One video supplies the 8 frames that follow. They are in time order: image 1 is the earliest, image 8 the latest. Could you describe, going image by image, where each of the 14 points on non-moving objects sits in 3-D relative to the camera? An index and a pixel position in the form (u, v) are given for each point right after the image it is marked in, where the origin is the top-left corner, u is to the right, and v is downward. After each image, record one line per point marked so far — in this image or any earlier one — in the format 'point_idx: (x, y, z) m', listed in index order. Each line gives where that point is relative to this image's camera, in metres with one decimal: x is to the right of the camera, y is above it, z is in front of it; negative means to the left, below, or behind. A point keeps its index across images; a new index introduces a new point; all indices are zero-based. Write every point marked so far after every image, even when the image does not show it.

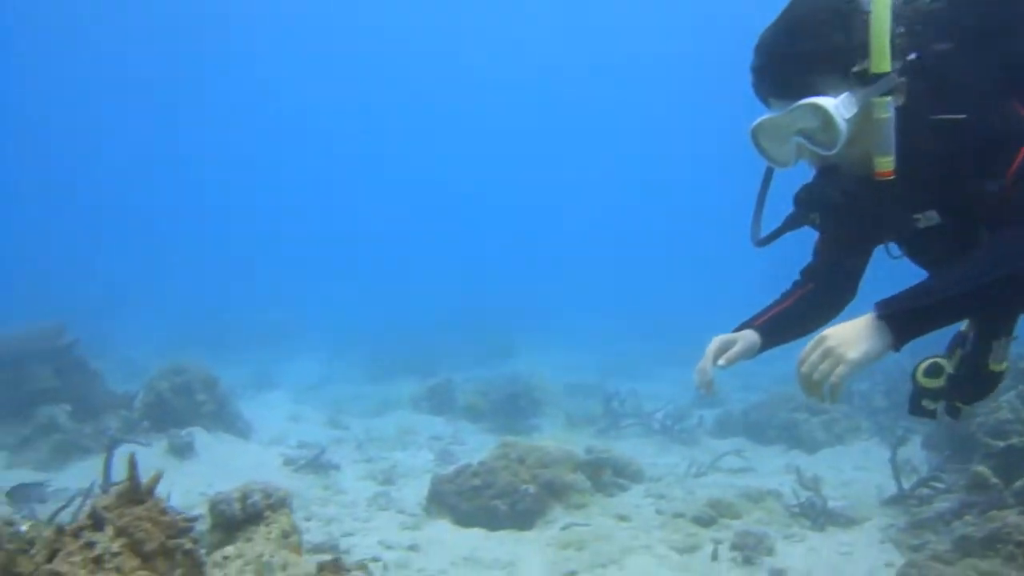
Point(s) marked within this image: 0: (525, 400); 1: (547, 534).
0: (+0.3, -2.0, +19.6) m
1: (+0.4, -2.5, +11.0) m
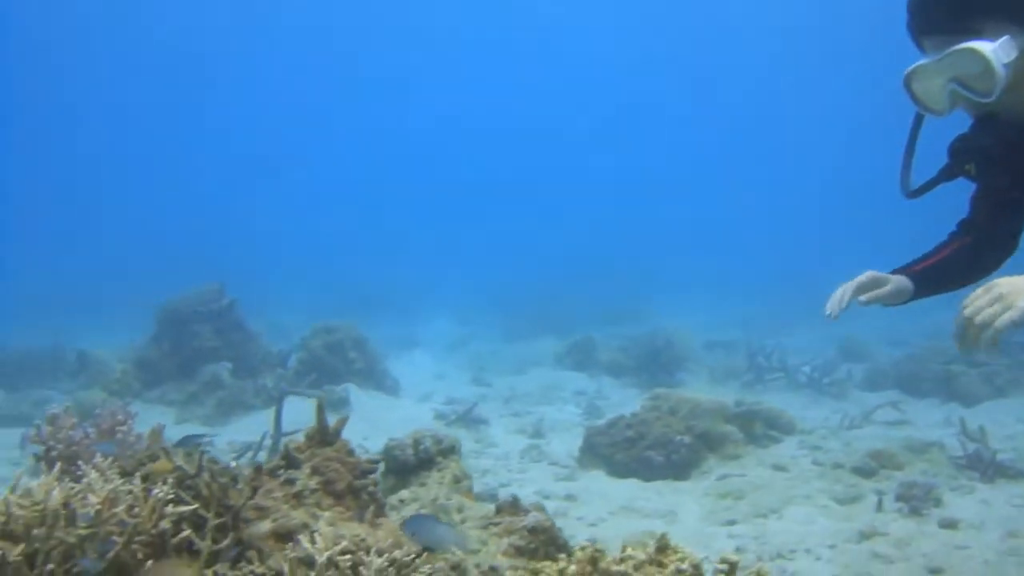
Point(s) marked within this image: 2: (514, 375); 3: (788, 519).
0: (+2.8, -1.2, +19.5) m
1: (+1.9, -2.0, +11.0) m
2: (0.0, -1.5, +19.3) m
3: (+2.5, -2.1, +9.7) m
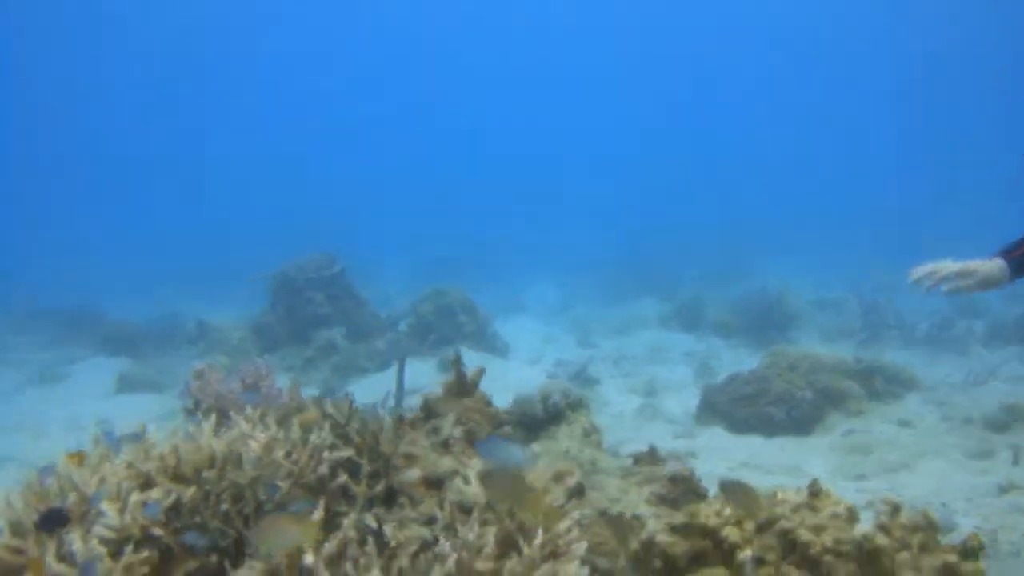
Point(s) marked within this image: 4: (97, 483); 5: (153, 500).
0: (+4.7, -0.4, +19.2) m
1: (+3.1, -1.5, +10.8) m
2: (+1.9, -0.9, +19.2) m
3: (+3.6, -1.6, +9.5) m
4: (-1.7, -0.8, +4.5) m
5: (-1.4, -0.8, +4.3) m
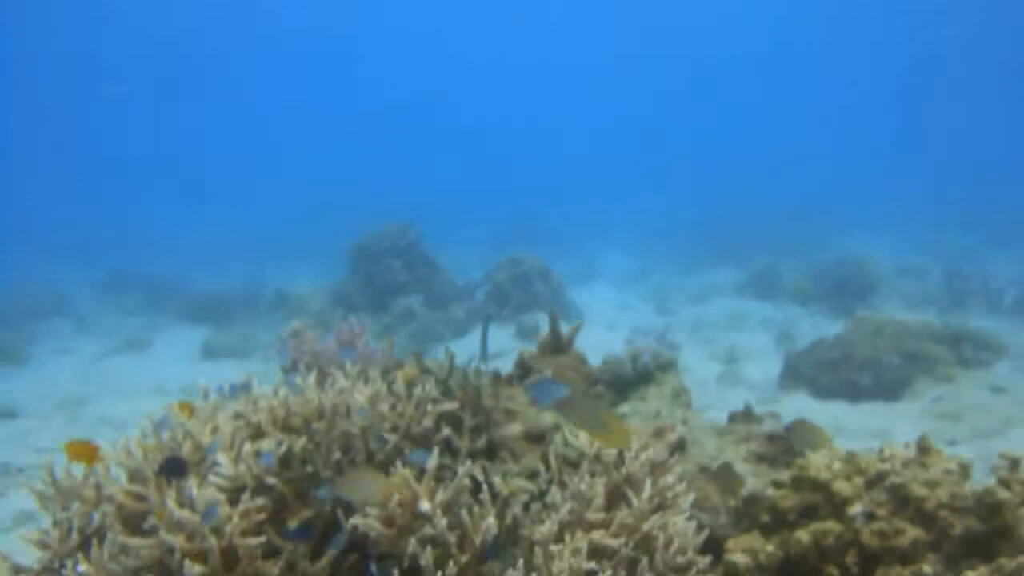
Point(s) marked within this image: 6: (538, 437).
0: (+6.0, +0.1, +18.9) m
1: (+3.9, -1.1, +10.6) m
2: (+3.2, -0.3, +19.0) m
3: (+4.3, -1.3, +9.3) m
4: (-1.3, -0.6, +4.6) m
5: (-1.0, -0.6, +4.3) m
6: (+0.1, -0.7, +5.1) m
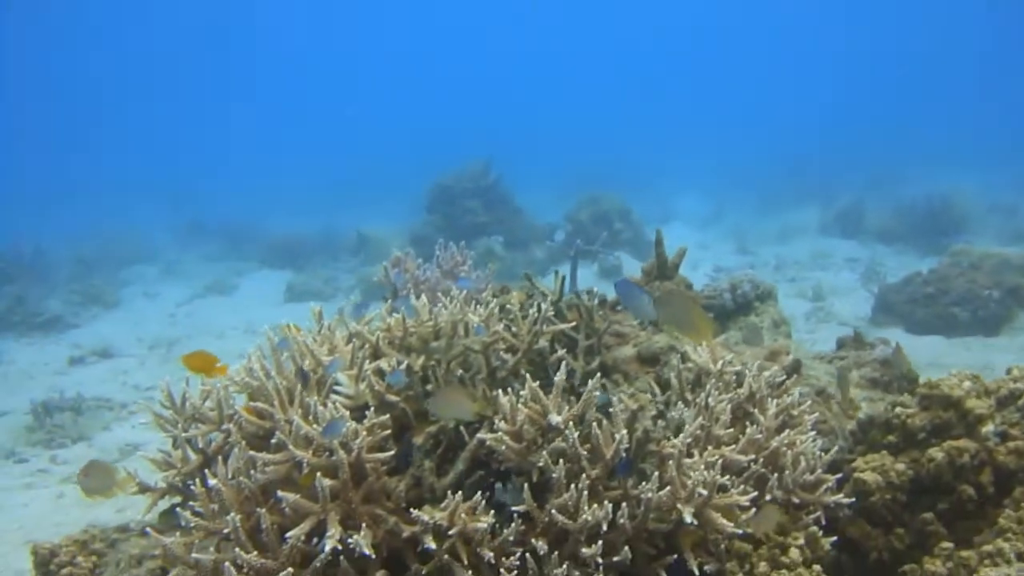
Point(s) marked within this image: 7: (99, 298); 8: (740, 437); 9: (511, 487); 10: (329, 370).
0: (+7.3, +1.2, +18.4) m
1: (+4.8, -0.5, +10.3) m
2: (+4.6, +0.8, +18.7) m
3: (+5.1, -0.7, +9.0) m
4: (-0.8, -0.3, +4.6) m
5: (-0.5, -0.3, +4.3) m
6: (+0.6, -0.3, +5.0) m
7: (-5.9, -0.1, +15.6) m
8: (+0.9, -0.6, +4.1) m
9: (0.0, -0.7, +3.9) m
10: (-0.7, -0.3, +4.4) m
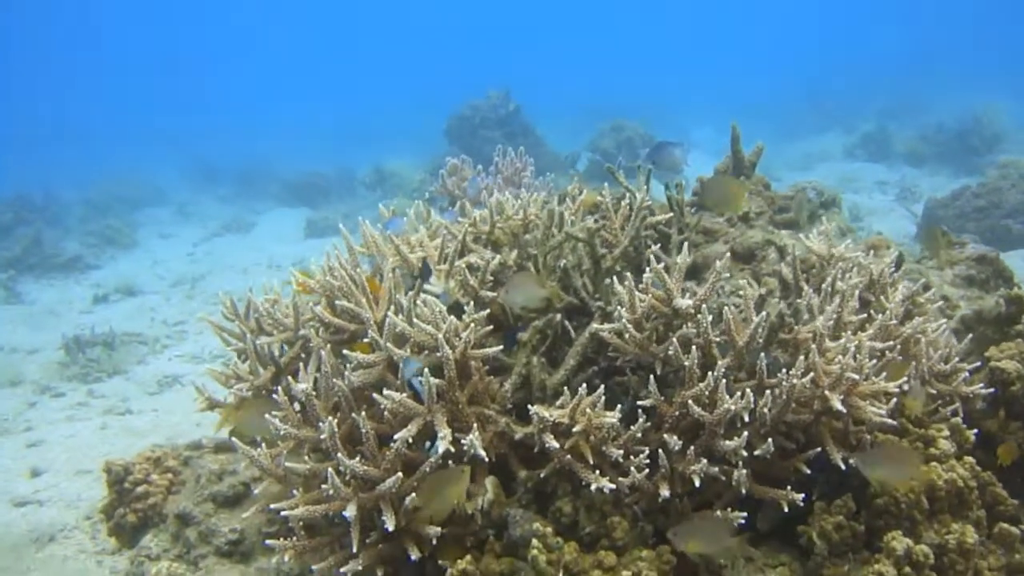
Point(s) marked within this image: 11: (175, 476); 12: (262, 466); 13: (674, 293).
0: (+7.6, +2.5, +17.9) m
1: (+5.2, +0.3, +9.9) m
2: (+4.9, +2.0, +18.3) m
3: (+5.5, +0.1, +8.6) m
4: (-0.4, +0.1, +4.2) m
5: (-0.1, +0.1, +4.0) m
6: (+1.0, +0.2, +4.7) m
7: (-5.6, +0.7, +15.3) m
8: (+1.2, -0.1, +3.8) m
9: (+0.4, -0.3, +3.5) m
10: (-0.4, +0.1, +4.0) m
11: (-1.3, -0.7, +4.2) m
12: (-0.8, -0.6, +3.5) m
13: (+0.5, 0.0, +3.5) m
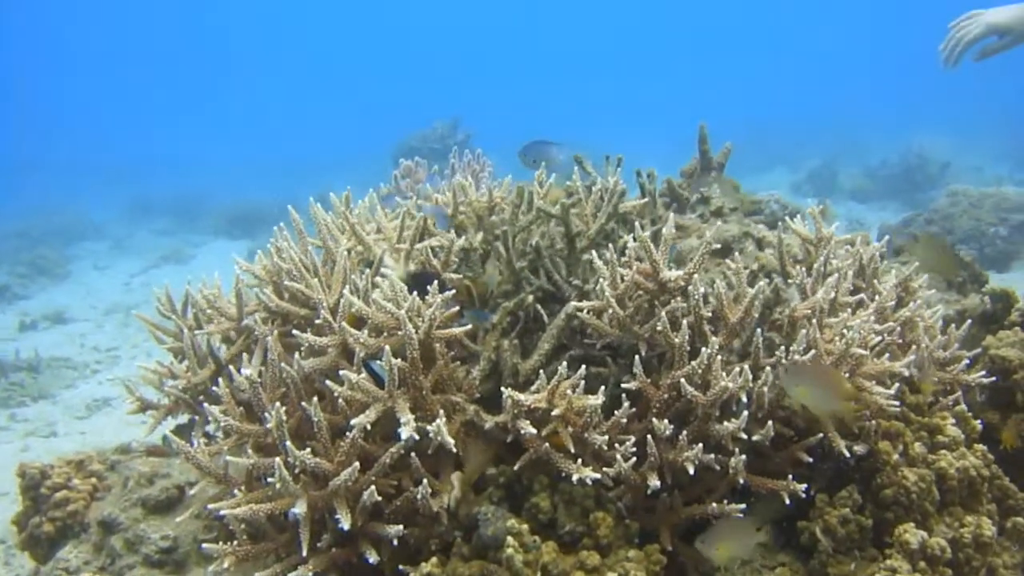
0: (+6.8, +1.9, +18.1) m
1: (+4.7, +0.1, +9.9) m
2: (+4.0, +1.4, +18.3) m
3: (+5.1, -0.1, +8.6) m
4: (-0.5, +0.2, +3.9) m
5: (-0.2, +0.2, +3.6) m
6: (+0.9, +0.2, +4.4) m
7: (-6.3, +0.2, +14.6) m
8: (+1.1, -0.1, +3.5) m
9: (+0.3, -0.2, +3.2) m
10: (-0.5, +0.1, +3.7) m
11: (-1.4, -0.7, +3.8) m
12: (-0.9, -0.5, +3.1) m
13: (+0.4, +0.1, +3.2) m
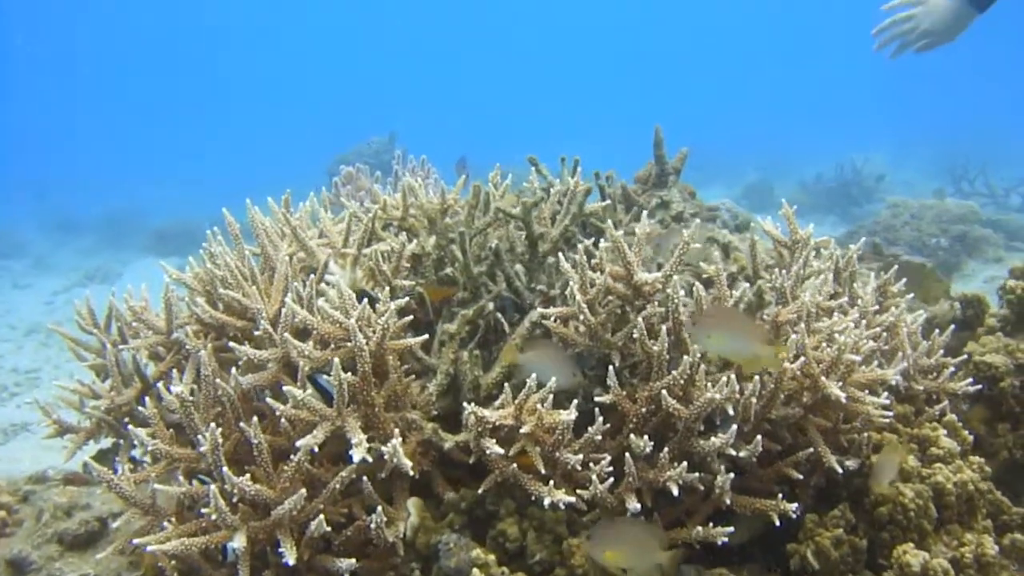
0: (+5.7, +1.7, +18.2) m
1: (+4.2, 0.0, +9.9) m
2: (+3.0, +1.1, +18.2) m
3: (+4.7, -0.1, +8.6) m
4: (-0.7, +0.2, +3.6) m
5: (-0.4, +0.1, +3.4) m
6: (+0.7, +0.1, +4.2) m
7: (-7.1, 0.0, +13.9) m
8: (+1.0, -0.1, +3.3) m
9: (+0.2, -0.3, +3.0) m
10: (-0.6, +0.1, +3.4) m
11: (-1.6, -0.7, +3.4) m
12: (-1.0, -0.5, +2.8) m
13: (+0.3, +0.1, +2.9) m
